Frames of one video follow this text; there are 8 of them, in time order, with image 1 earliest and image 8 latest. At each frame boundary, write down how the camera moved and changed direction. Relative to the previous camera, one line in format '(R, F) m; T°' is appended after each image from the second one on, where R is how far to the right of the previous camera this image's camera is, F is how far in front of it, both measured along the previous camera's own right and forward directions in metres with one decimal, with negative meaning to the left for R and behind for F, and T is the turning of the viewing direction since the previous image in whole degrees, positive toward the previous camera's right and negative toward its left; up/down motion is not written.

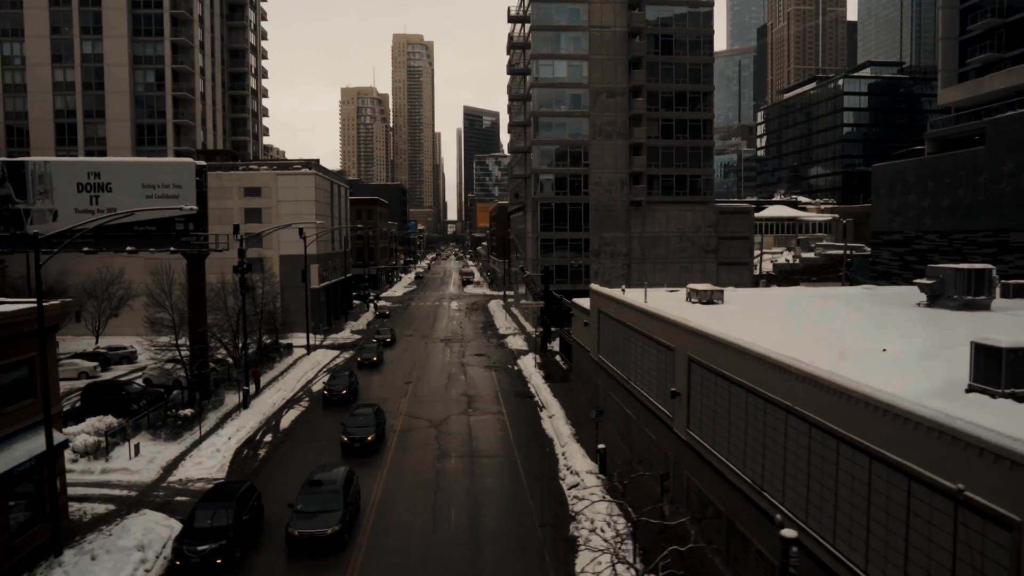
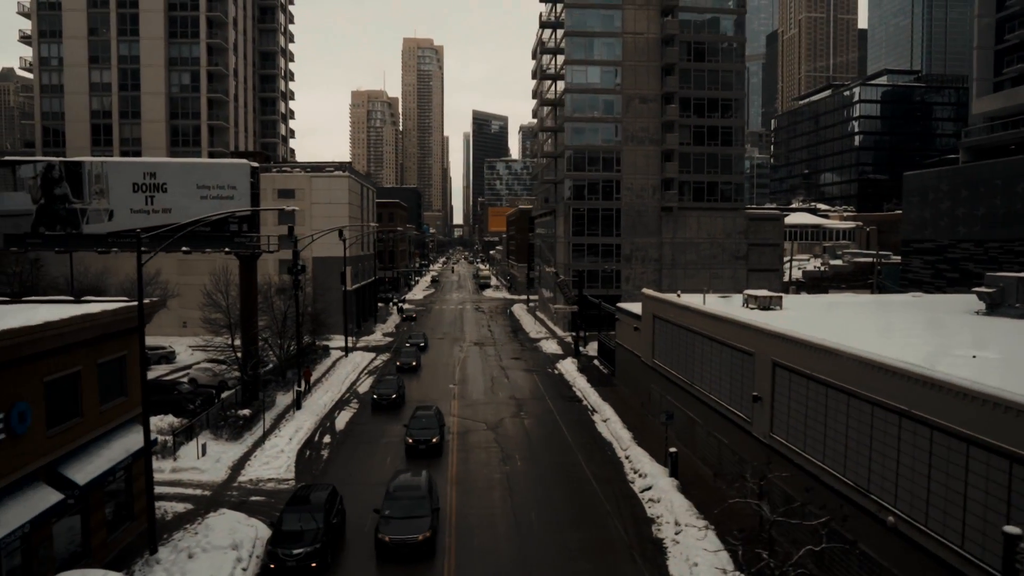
(-2.6, -0.2) m; 0°
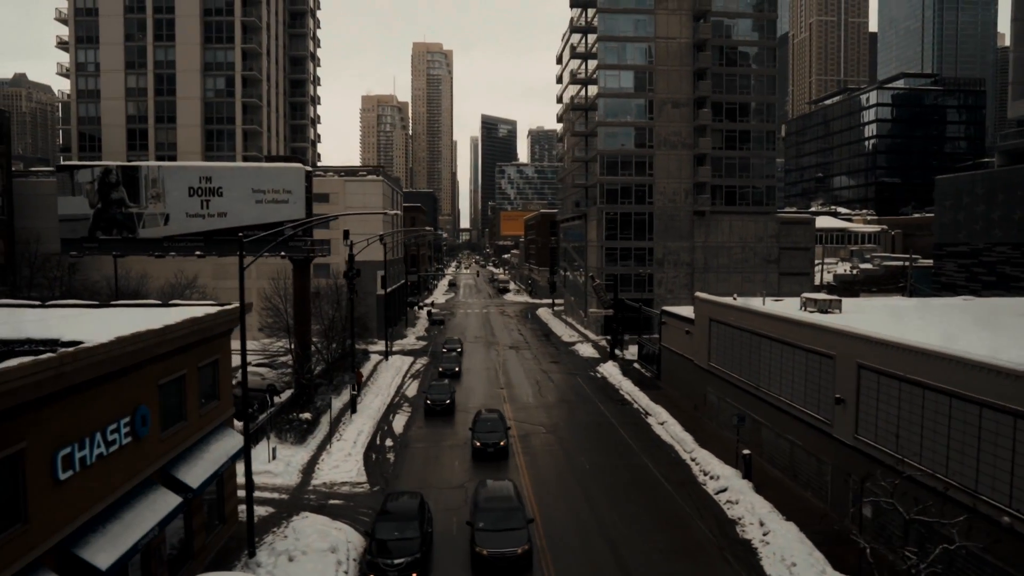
(-2.6, -0.1) m; 0°
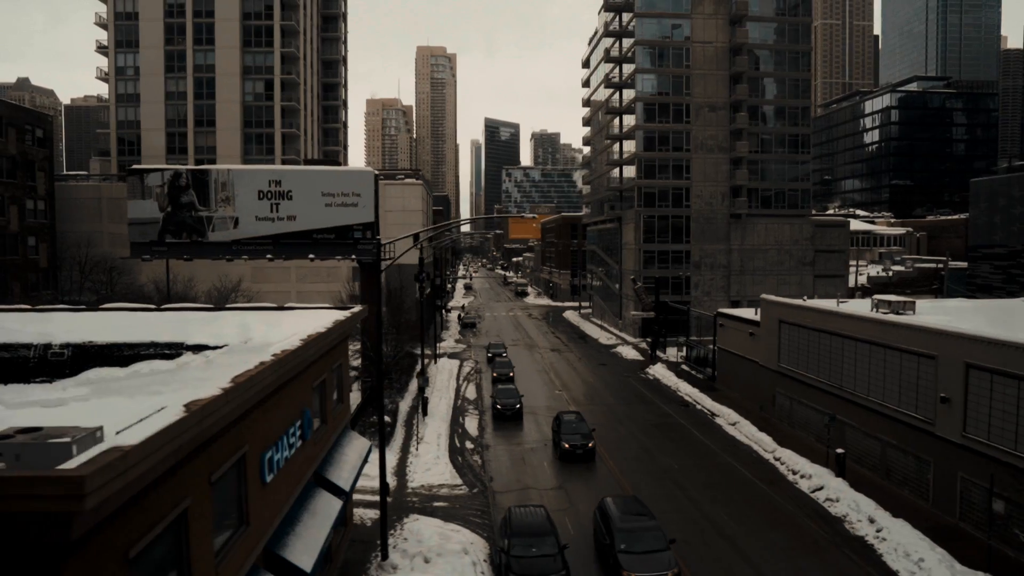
(-3.7, -0.2) m; +1°
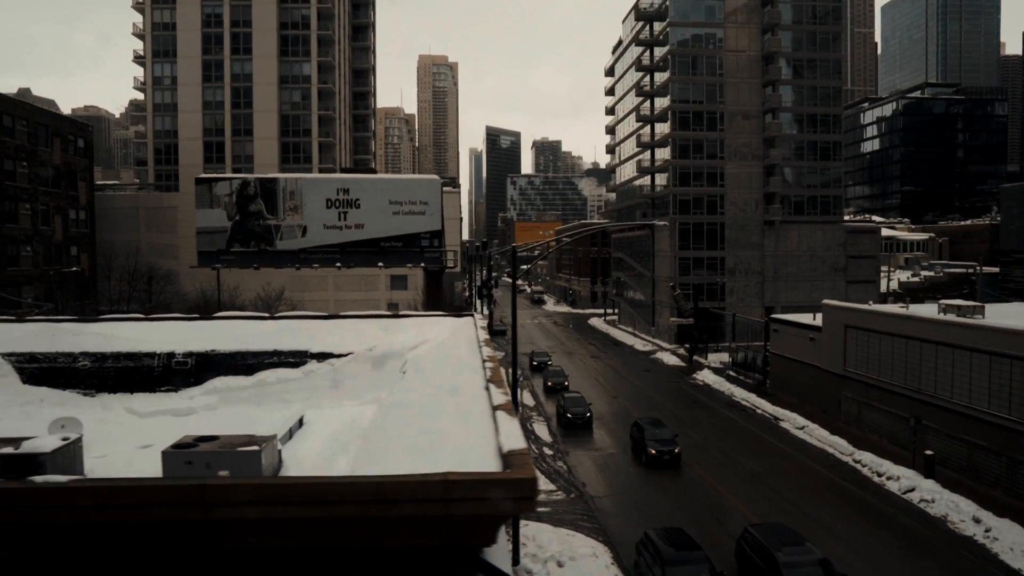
(-3.7, -0.2) m; +1°
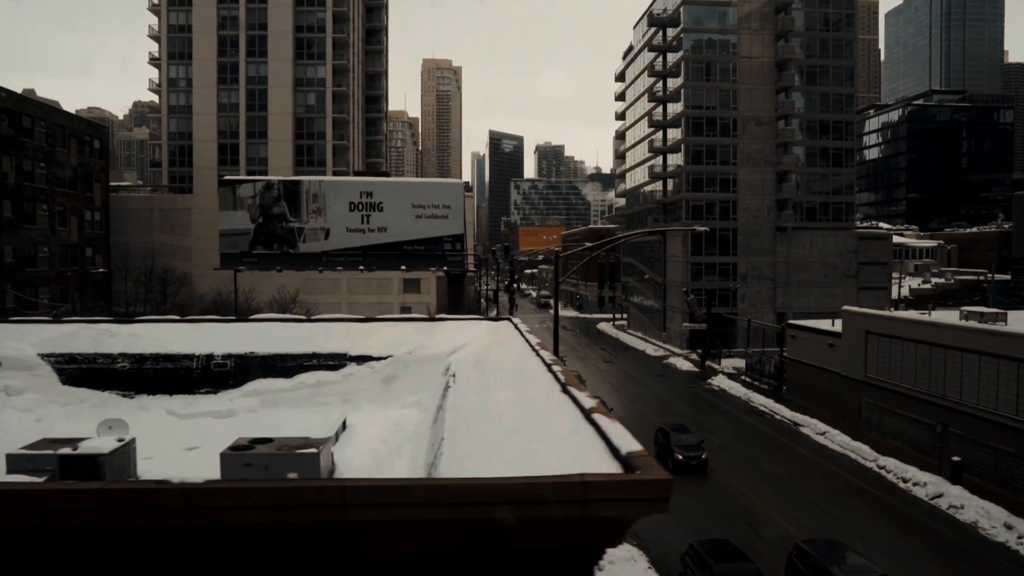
(-1.1, -0.1) m; 0°
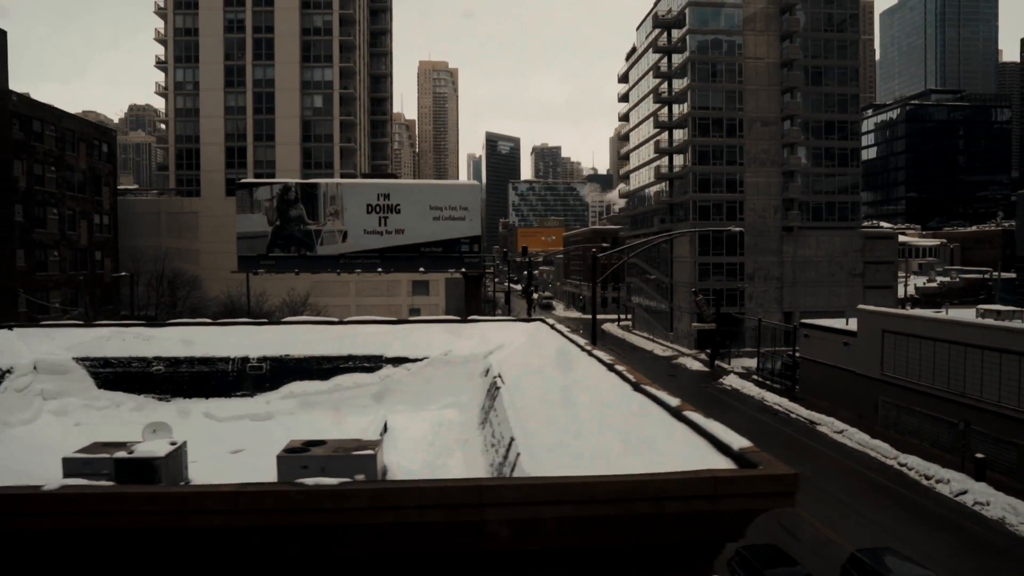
(-1.2, 0.0) m; 0°
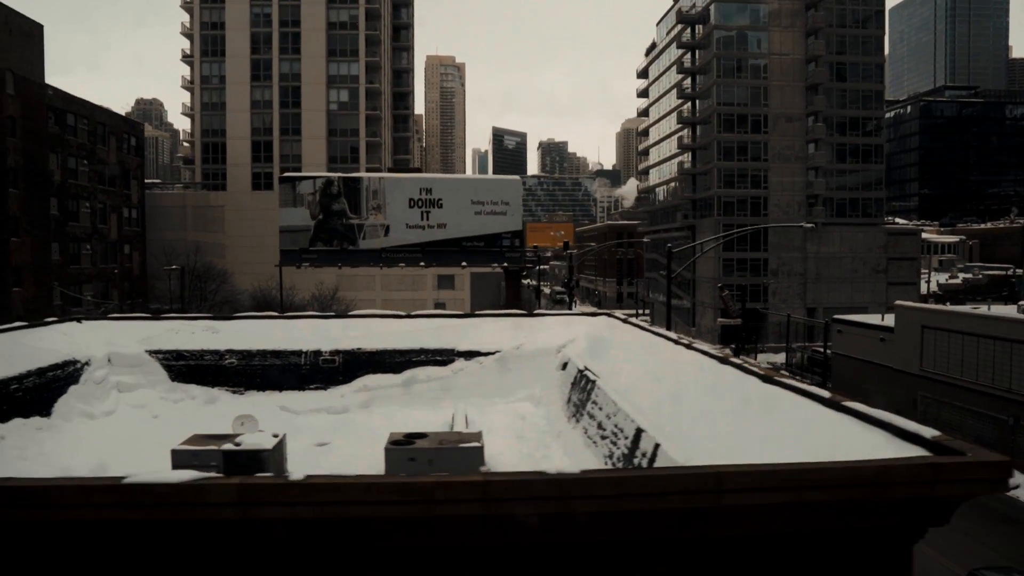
(-2.0, -0.1) m; 0°
